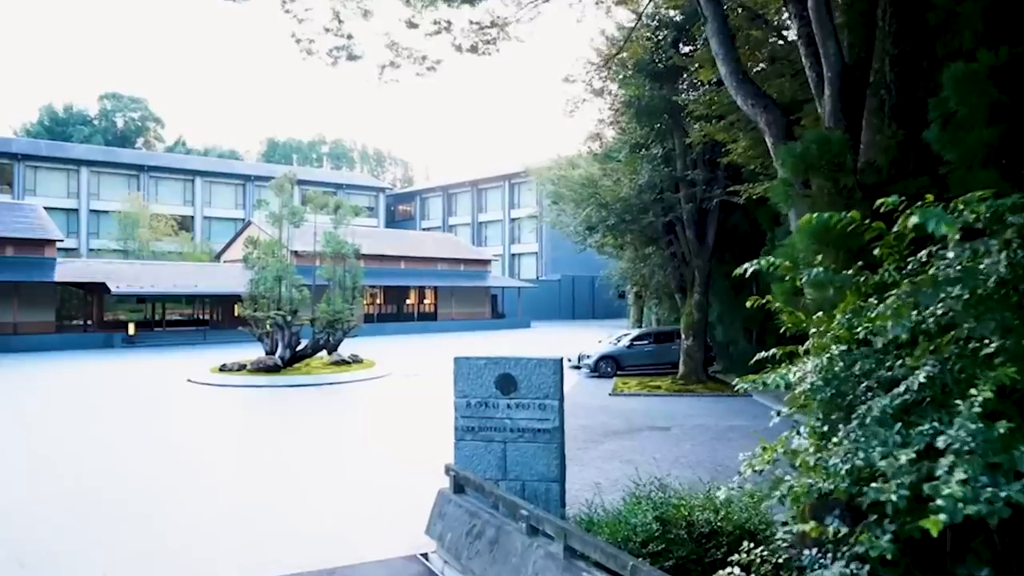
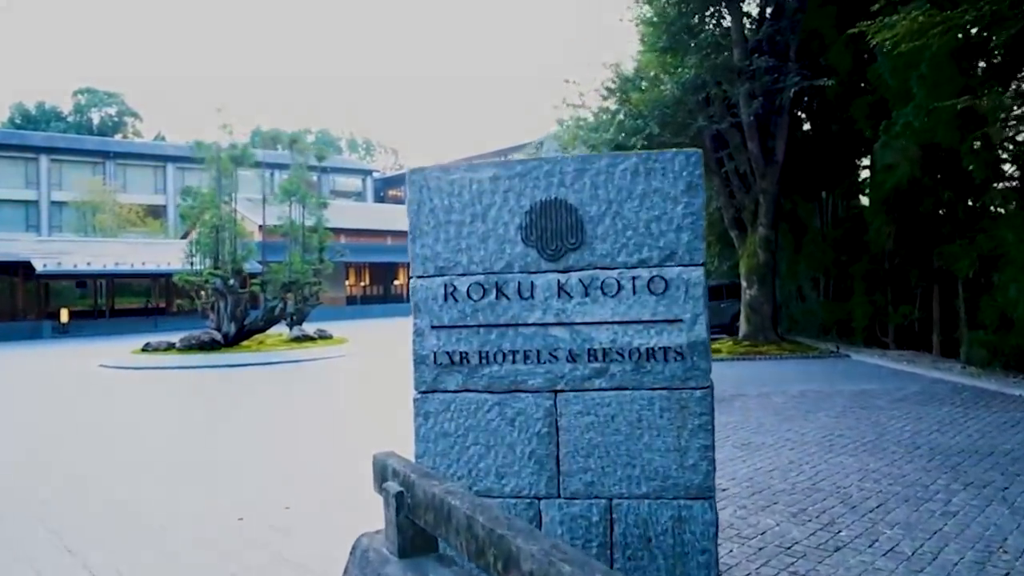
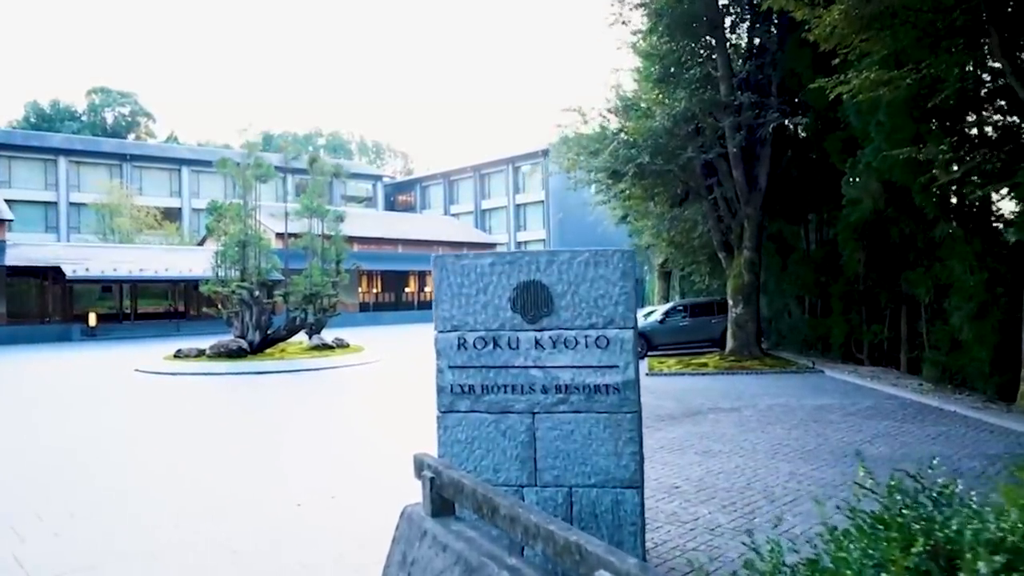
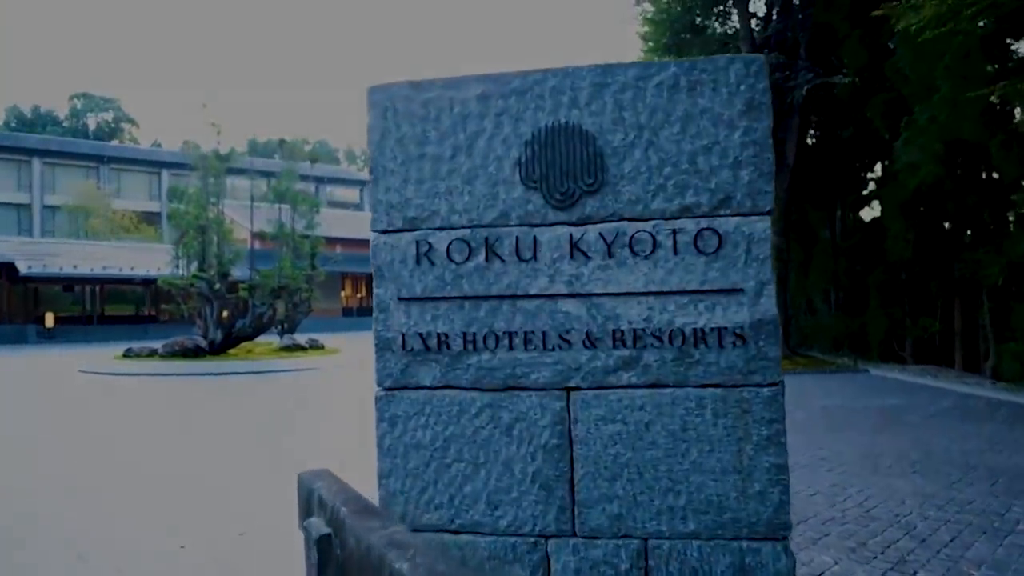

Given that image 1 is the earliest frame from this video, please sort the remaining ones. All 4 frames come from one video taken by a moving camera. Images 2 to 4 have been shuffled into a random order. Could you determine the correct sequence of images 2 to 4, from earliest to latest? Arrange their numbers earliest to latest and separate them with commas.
3, 2, 4
